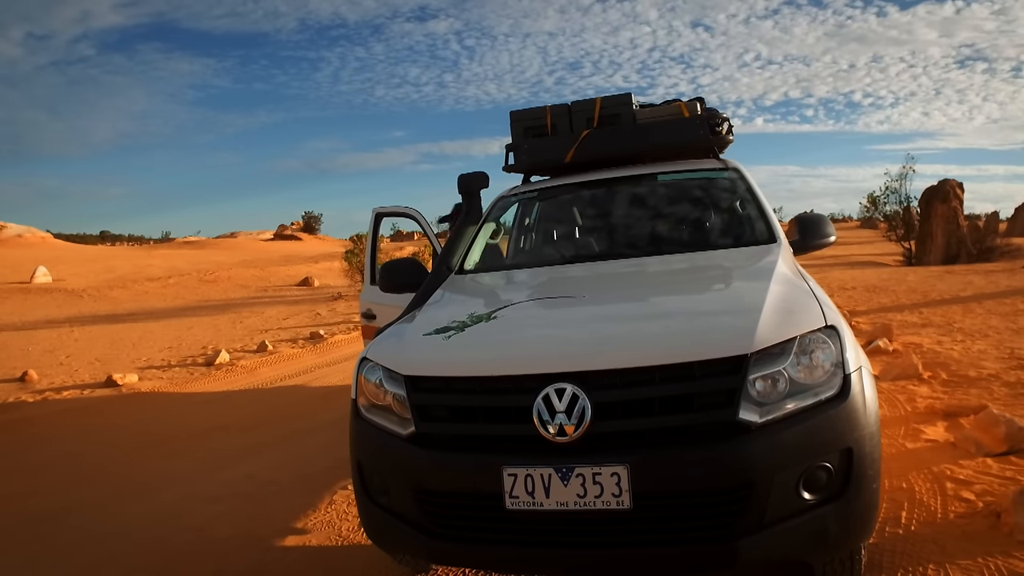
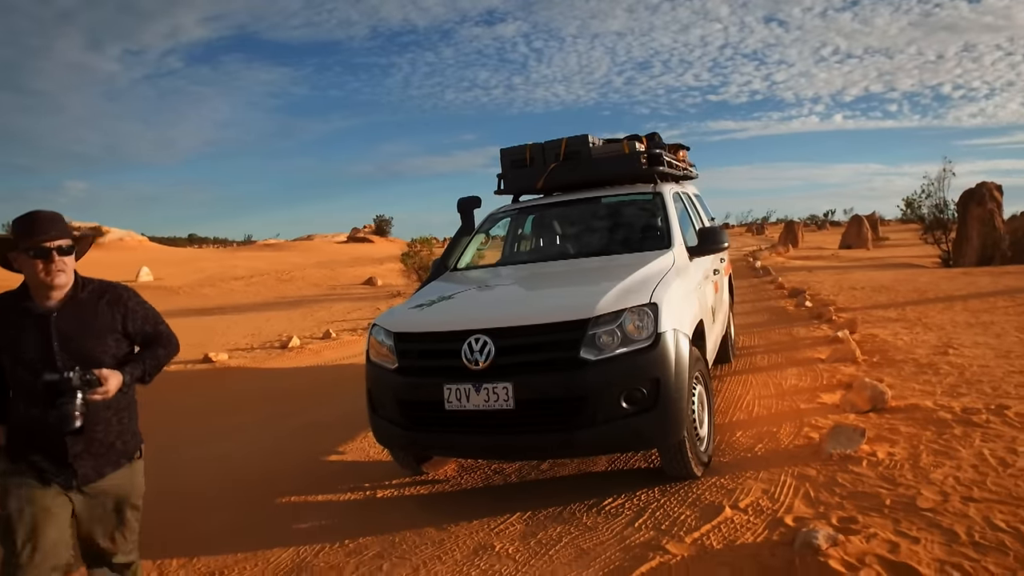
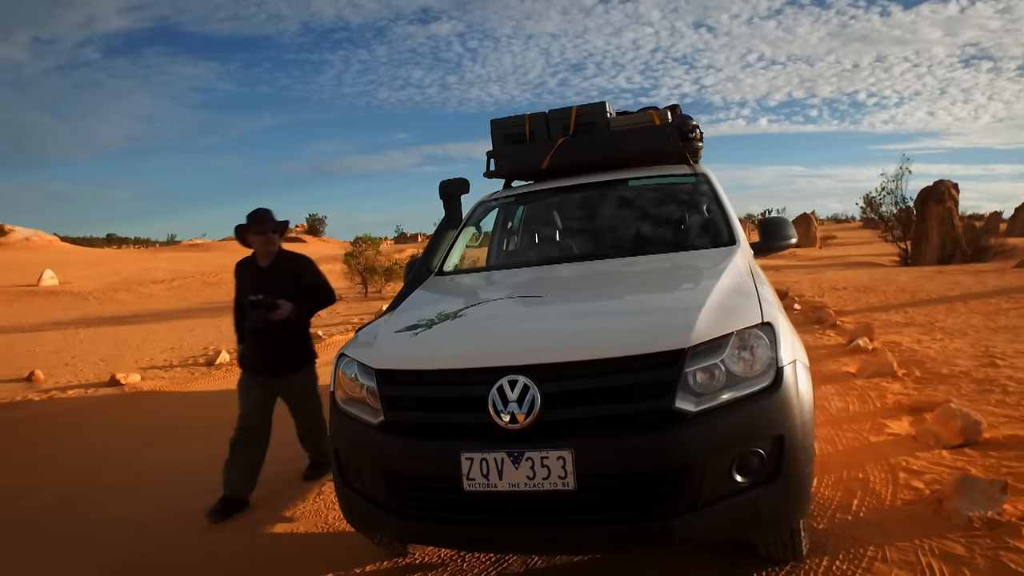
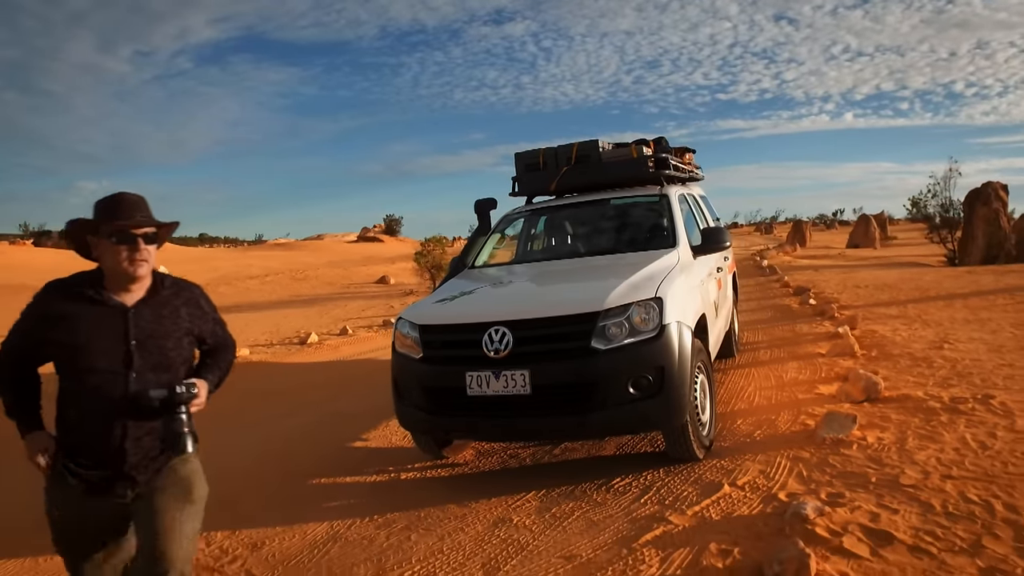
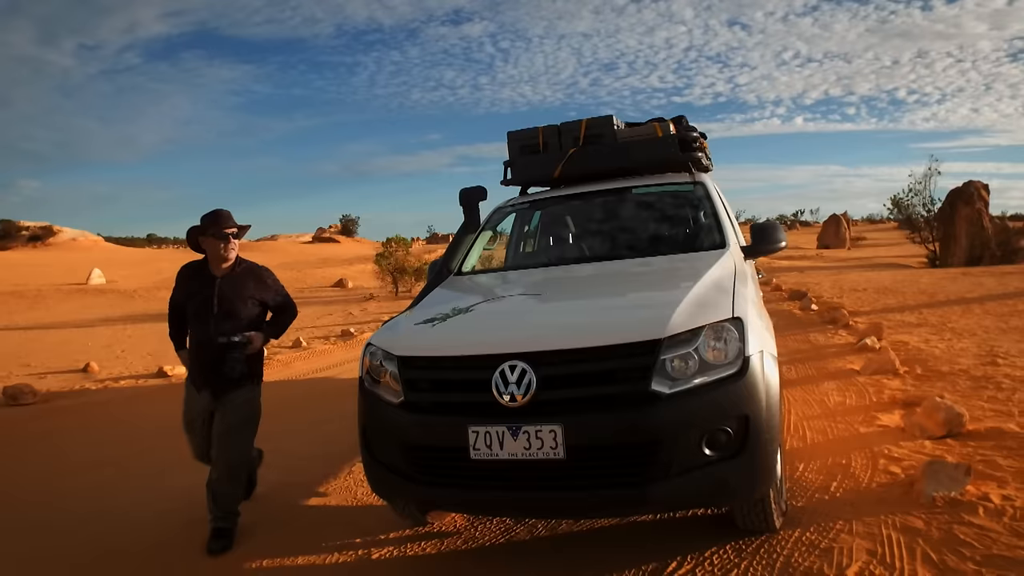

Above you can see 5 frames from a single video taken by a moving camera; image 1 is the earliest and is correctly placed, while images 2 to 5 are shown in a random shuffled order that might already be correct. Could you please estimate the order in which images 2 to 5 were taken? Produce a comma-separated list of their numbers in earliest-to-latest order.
3, 5, 2, 4
